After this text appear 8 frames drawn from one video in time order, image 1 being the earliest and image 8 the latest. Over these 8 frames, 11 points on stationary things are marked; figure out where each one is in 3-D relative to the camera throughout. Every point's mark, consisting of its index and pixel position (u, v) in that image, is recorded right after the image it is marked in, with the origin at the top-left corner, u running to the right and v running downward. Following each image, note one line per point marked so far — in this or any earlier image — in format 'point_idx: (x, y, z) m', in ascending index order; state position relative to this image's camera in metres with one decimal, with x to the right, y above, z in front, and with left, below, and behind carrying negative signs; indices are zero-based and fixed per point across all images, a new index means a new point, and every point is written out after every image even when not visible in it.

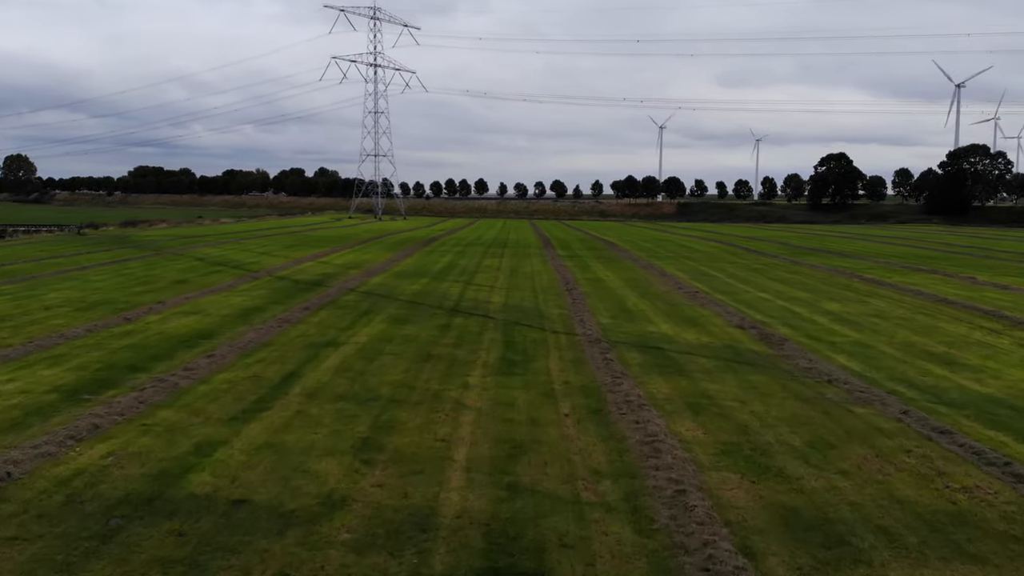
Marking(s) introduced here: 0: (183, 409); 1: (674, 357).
0: (-5.5, -2.0, +10.7) m
1: (+3.5, -1.5, +14.1) m
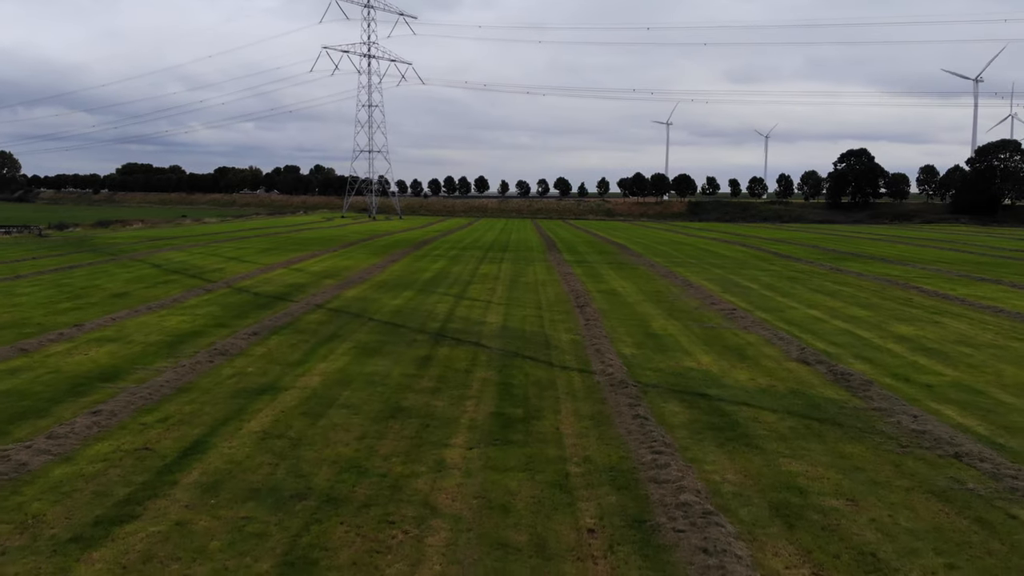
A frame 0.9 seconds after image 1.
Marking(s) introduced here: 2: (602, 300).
0: (-5.5, -2.5, +7.1) m
1: (+3.5, -2.0, +10.4) m
2: (+2.7, -0.3, +19.4) m
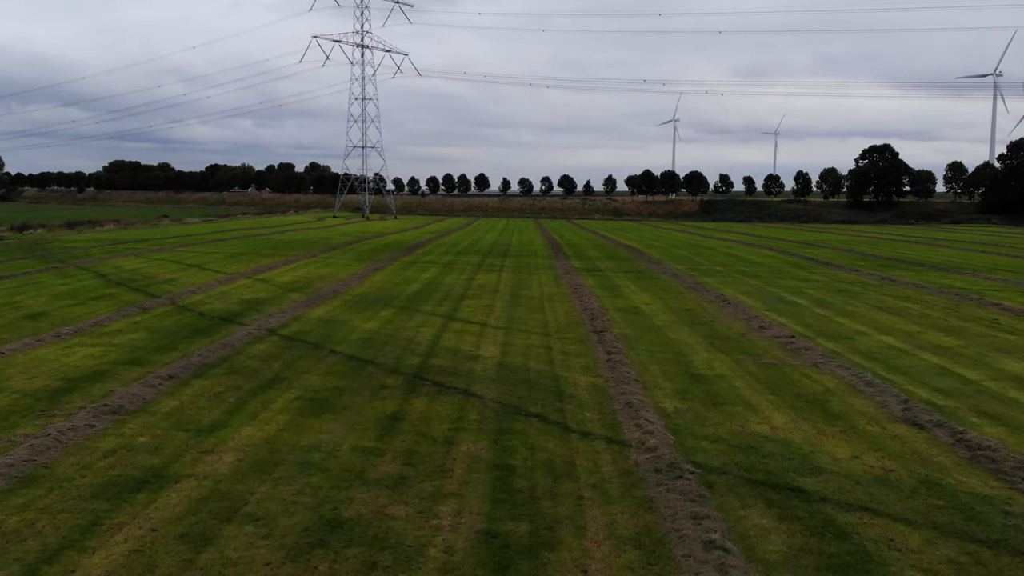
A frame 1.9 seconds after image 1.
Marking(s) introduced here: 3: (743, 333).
0: (-5.6, -3.0, +3.5) m
1: (+3.5, -2.5, +6.8) m
2: (+2.7, -0.8, +15.8) m
3: (+5.3, -1.0, +14.8) m
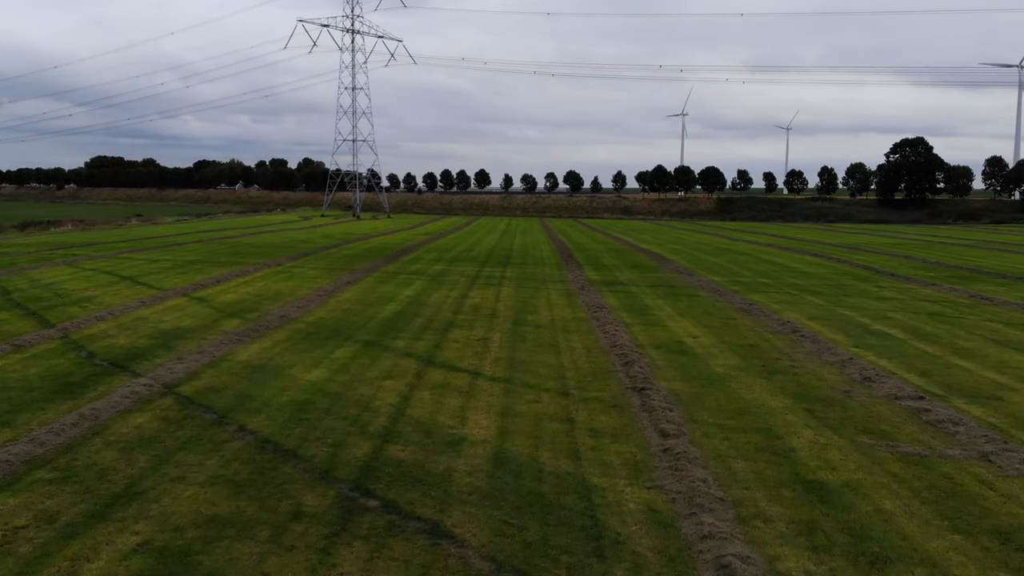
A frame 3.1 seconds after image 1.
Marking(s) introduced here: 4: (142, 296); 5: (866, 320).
0: (-5.6, -3.7, -0.9) m
1: (+3.5, -3.1, +2.3) m
2: (+2.8, -1.4, +11.3) m
3: (+5.4, -1.6, +10.3) m
4: (-10.0, -0.2, +17.5) m
5: (+8.6, -0.7, +15.6) m
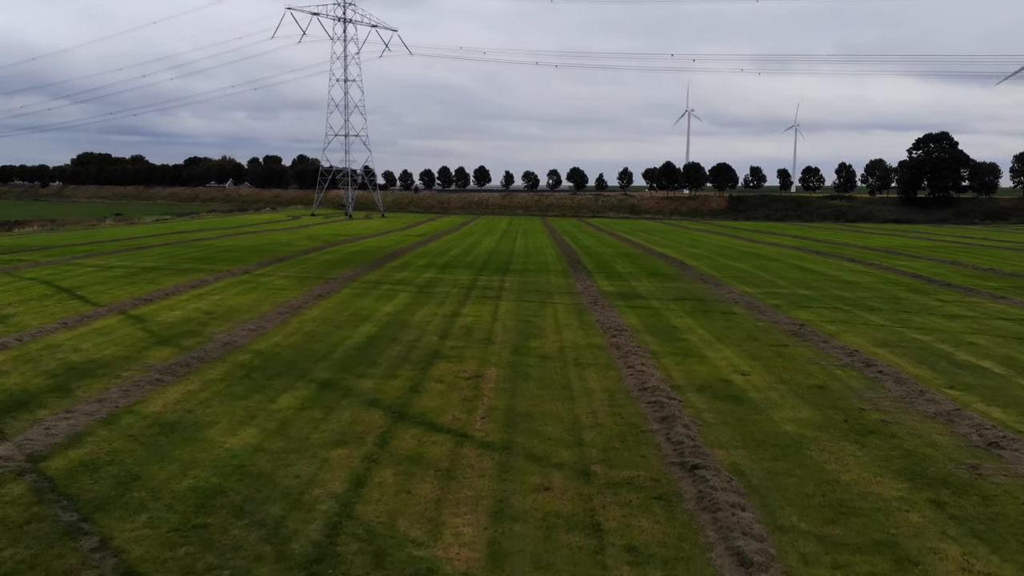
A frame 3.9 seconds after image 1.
0: (-5.6, -4.1, -3.7) m
1: (+3.5, -3.5, -0.5) m
2: (+2.8, -1.8, +8.5) m
3: (+5.3, -2.0, +7.5) m
4: (-10.0, -0.6, +14.6) m
5: (+8.6, -1.1, +12.7) m
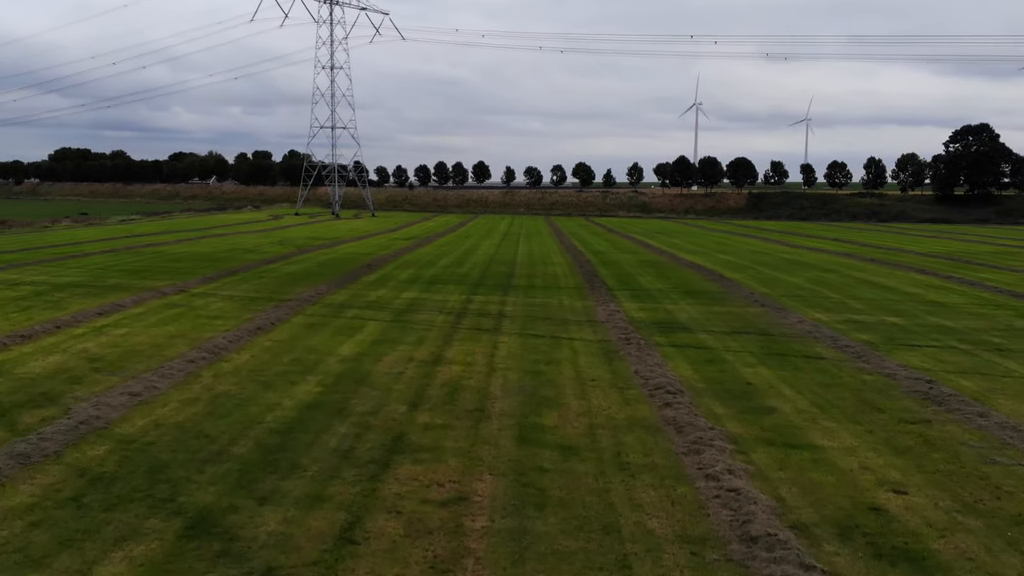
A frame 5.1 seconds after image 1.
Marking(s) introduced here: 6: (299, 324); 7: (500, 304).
0: (-5.6, -4.8, -7.8) m
1: (+3.5, -4.2, -4.6) m
2: (+2.8, -2.4, +4.4) m
3: (+5.4, -2.7, +3.4) m
4: (-10.0, -1.2, +10.5) m
5: (+8.6, -1.7, +8.6) m
6: (-4.3, -0.7, +13.1) m
7: (-0.3, -0.4, +15.2) m
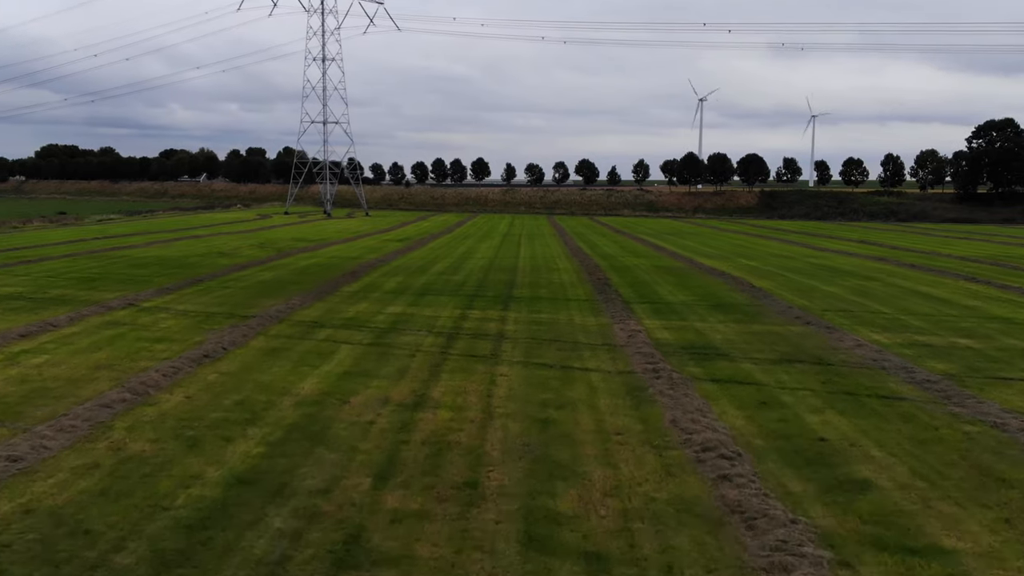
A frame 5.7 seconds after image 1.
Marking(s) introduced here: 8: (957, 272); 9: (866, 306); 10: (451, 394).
0: (-5.6, -5.1, -10.0) m
1: (+3.5, -4.6, -6.8) m
2: (+2.8, -2.7, +2.2) m
3: (+5.4, -3.0, +1.2) m
4: (-10.0, -1.5, +8.3) m
5: (+8.7, -2.0, +6.4) m
6: (-4.3, -1.0, +10.9) m
7: (-0.2, -0.6, +13.0) m
8: (+13.7, +0.5, +19.8) m
9: (+8.1, -0.4, +14.7) m
10: (-0.8, -1.5, +8.8) m
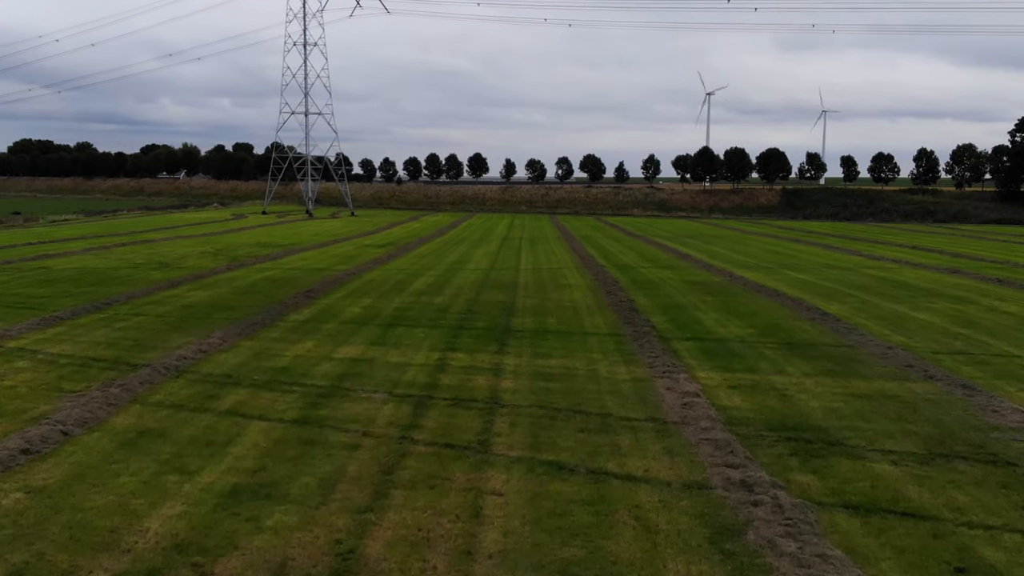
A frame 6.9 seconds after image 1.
0: (-5.6, -5.8, -13.8) m
1: (+3.5, -5.2, -10.6) m
2: (+2.8, -3.3, -1.6) m
3: (+5.4, -3.6, -2.6) m
4: (-10.0, -2.1, +4.6) m
5: (+8.6, -2.6, +2.6) m
6: (-4.3, -1.6, +7.1) m
7: (-0.3, -1.2, +9.2) m
8: (+13.7, -0.1, +16.0) m
9: (+8.1, -0.9, +11.0) m
10: (-0.8, -2.0, +5.0) m
